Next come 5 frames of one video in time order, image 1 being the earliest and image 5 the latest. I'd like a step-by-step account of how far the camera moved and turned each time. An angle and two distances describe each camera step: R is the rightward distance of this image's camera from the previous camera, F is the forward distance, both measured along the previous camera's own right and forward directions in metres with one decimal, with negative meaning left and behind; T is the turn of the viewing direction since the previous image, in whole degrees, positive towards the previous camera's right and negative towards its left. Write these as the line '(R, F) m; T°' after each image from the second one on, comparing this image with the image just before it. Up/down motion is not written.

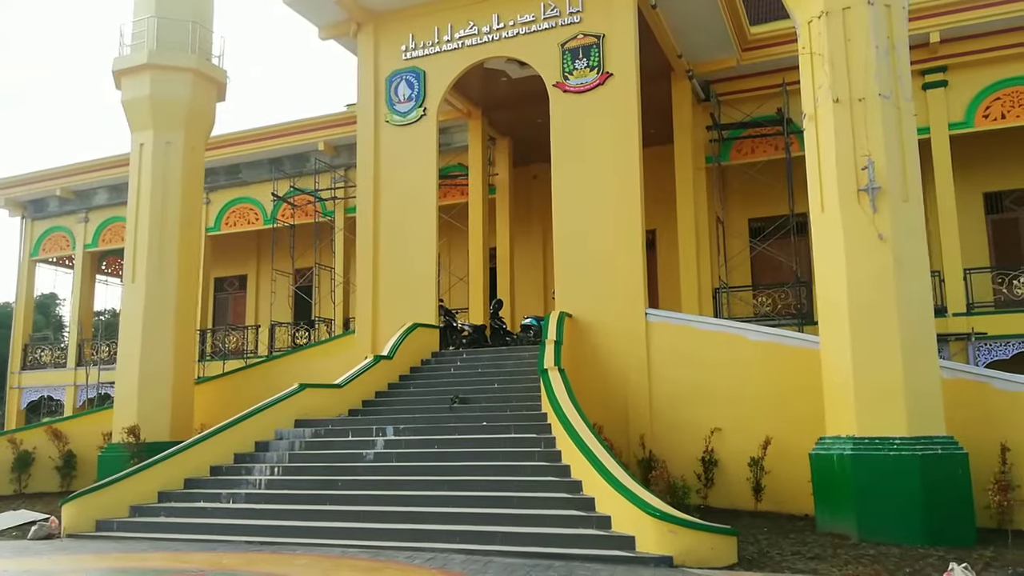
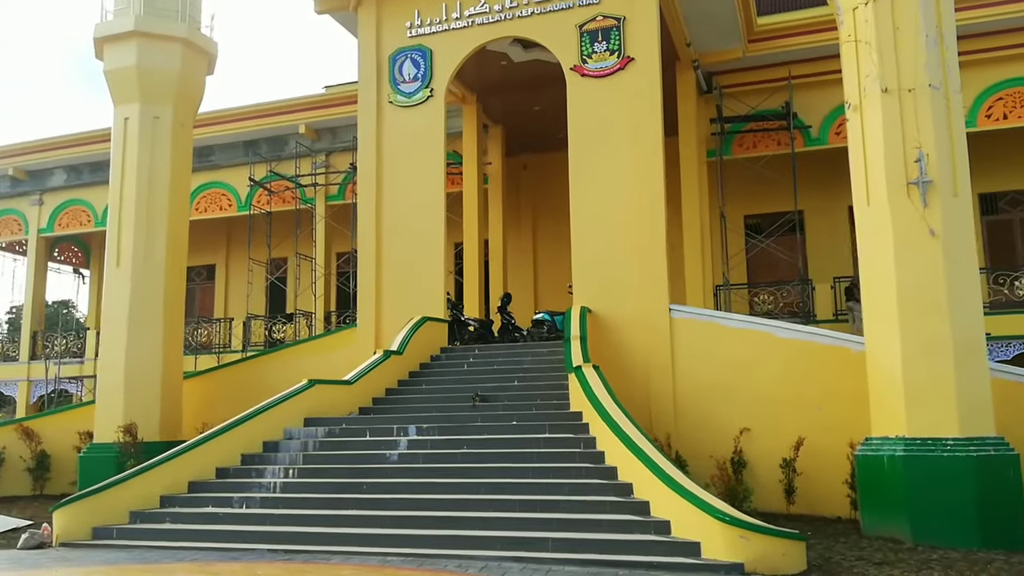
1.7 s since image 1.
(-1.0, +0.6) m; +4°
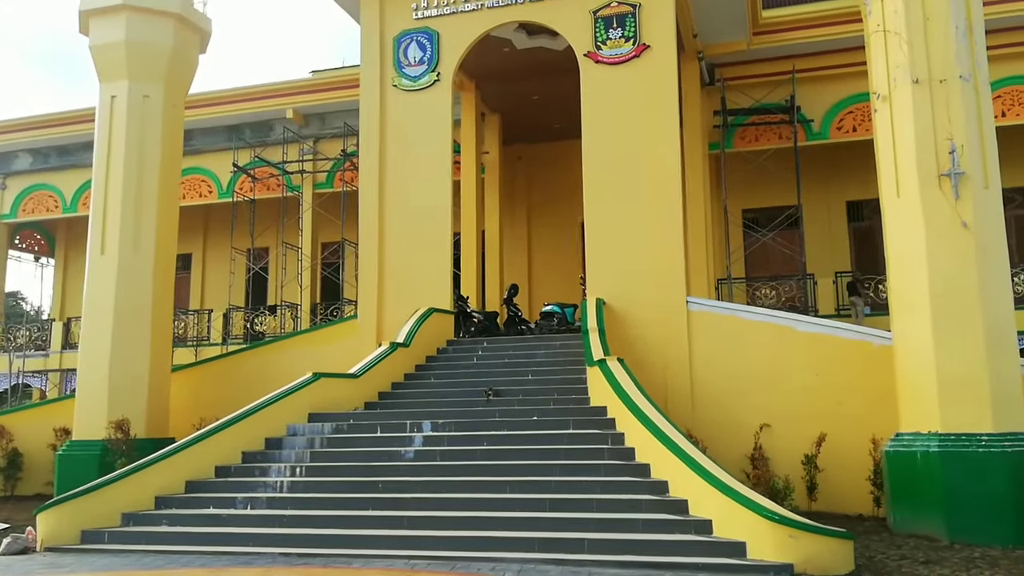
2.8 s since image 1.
(-0.6, +0.4) m; +2°
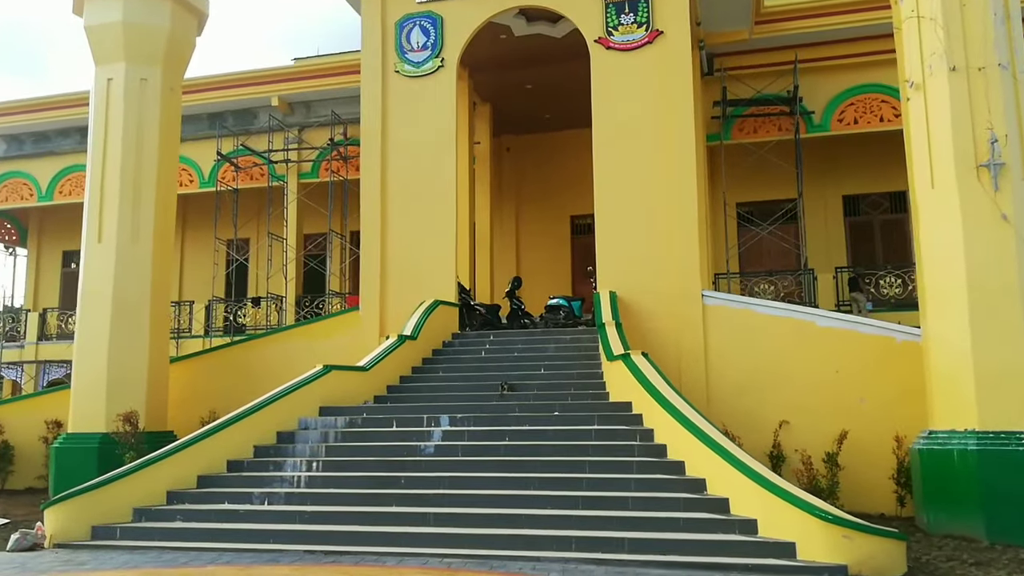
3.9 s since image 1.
(-0.6, +0.3) m; +3°
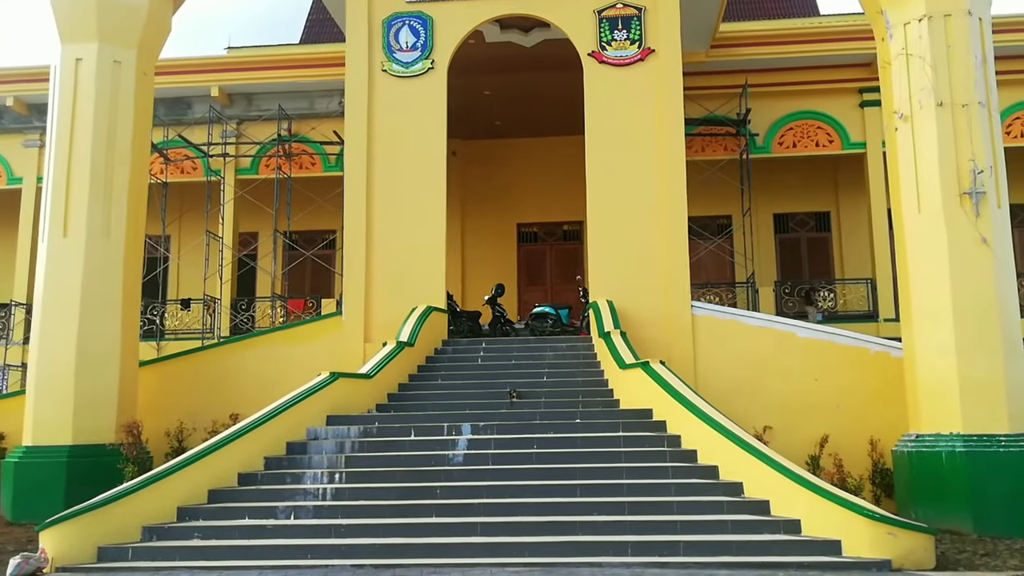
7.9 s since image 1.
(-1.6, +0.1) m; +9°
